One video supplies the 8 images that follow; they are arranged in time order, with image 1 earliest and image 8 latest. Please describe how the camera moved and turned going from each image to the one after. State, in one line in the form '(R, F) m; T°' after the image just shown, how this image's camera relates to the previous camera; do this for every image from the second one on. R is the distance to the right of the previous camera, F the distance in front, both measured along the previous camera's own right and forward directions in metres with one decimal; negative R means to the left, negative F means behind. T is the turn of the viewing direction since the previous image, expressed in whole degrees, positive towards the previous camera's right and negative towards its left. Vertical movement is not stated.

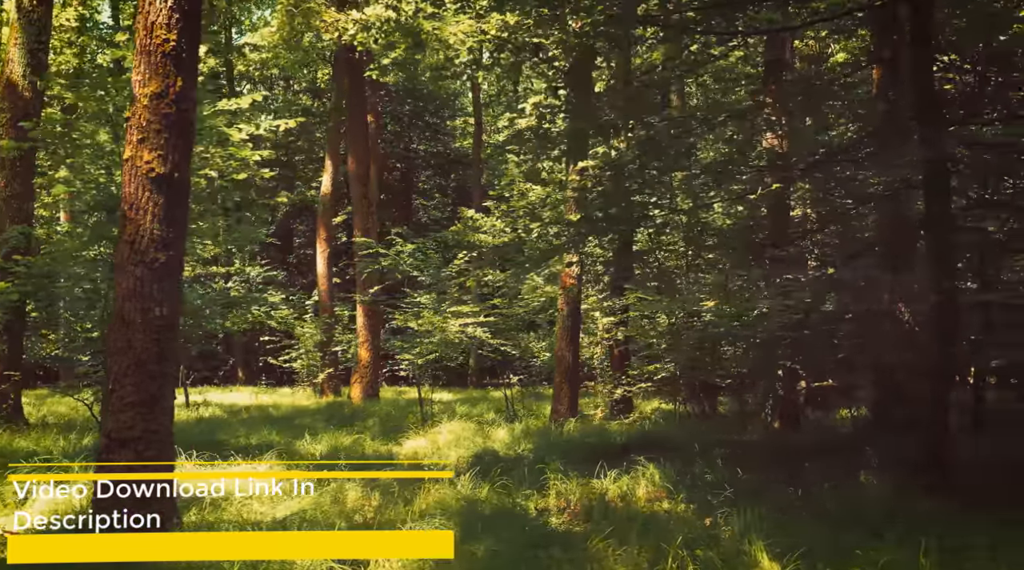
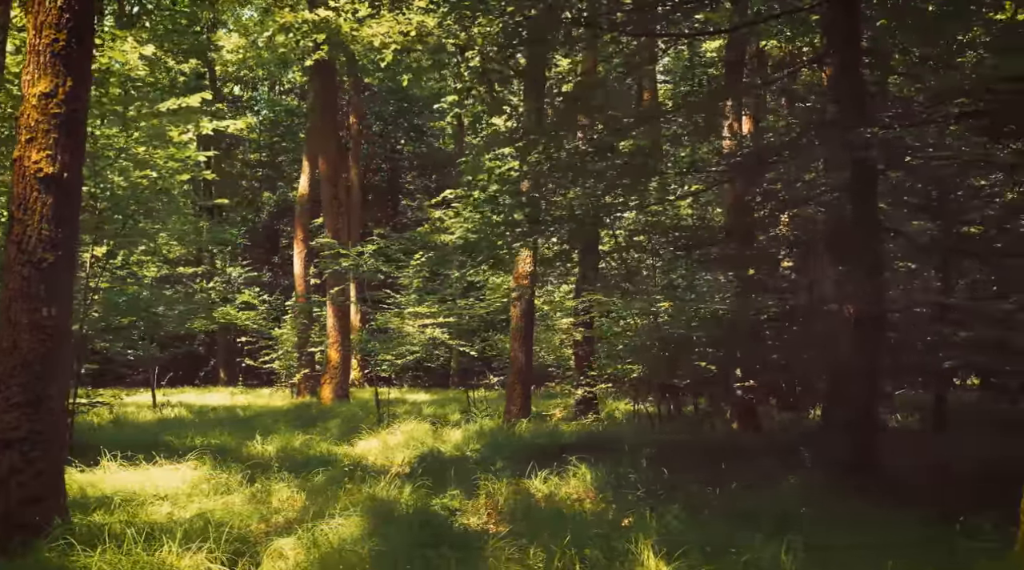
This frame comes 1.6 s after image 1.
(+0.5, 0.0) m; +1°
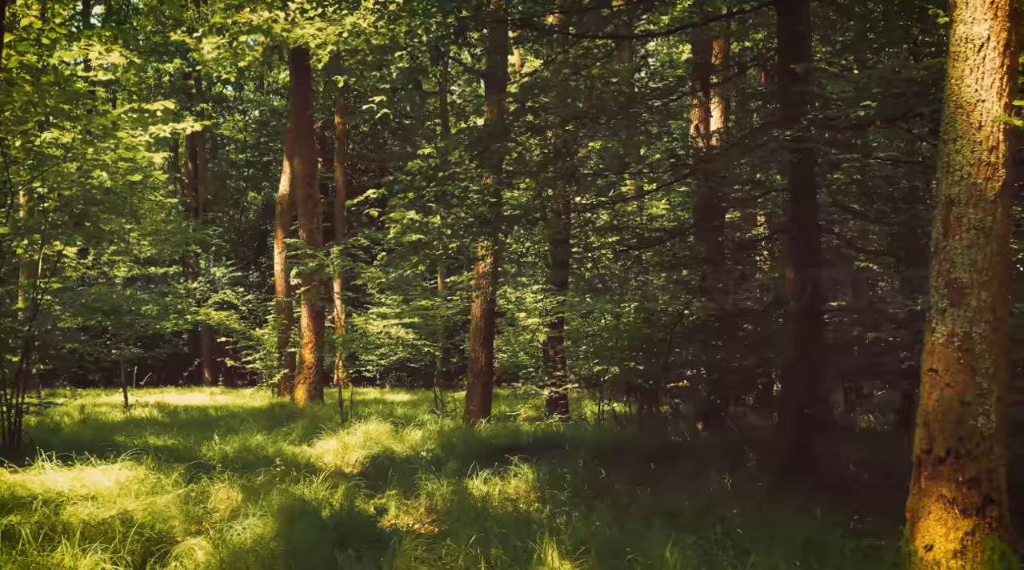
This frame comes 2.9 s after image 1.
(+0.4, 0.0) m; +1°
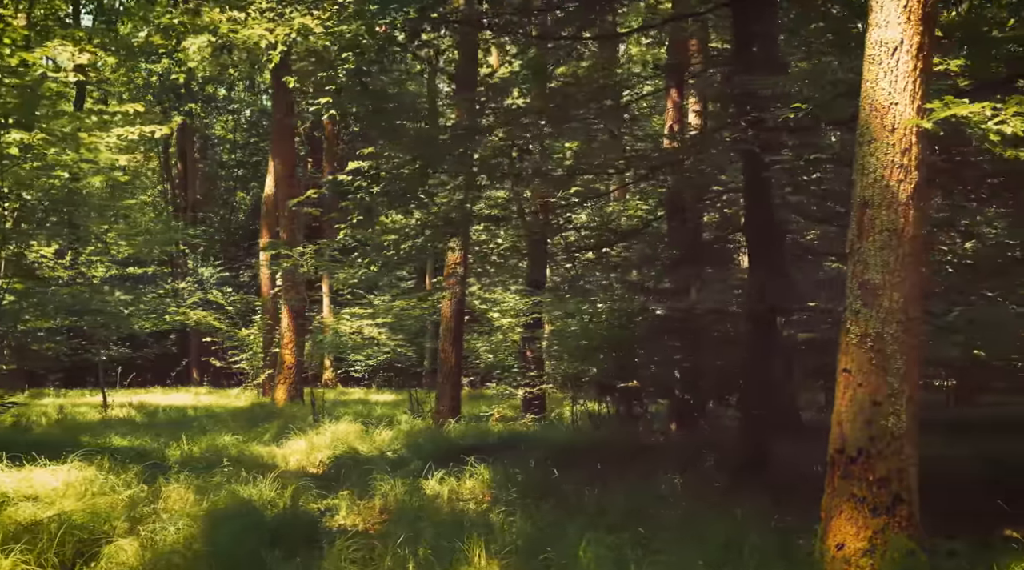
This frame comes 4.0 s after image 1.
(+0.3, 0.0) m; +1°
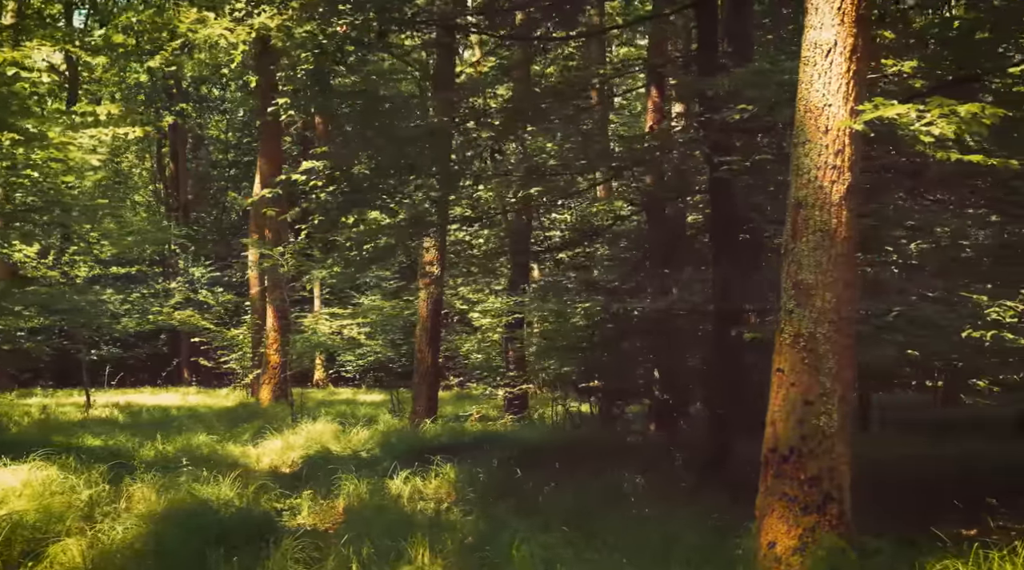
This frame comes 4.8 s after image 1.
(+0.2, 0.0) m; +1°
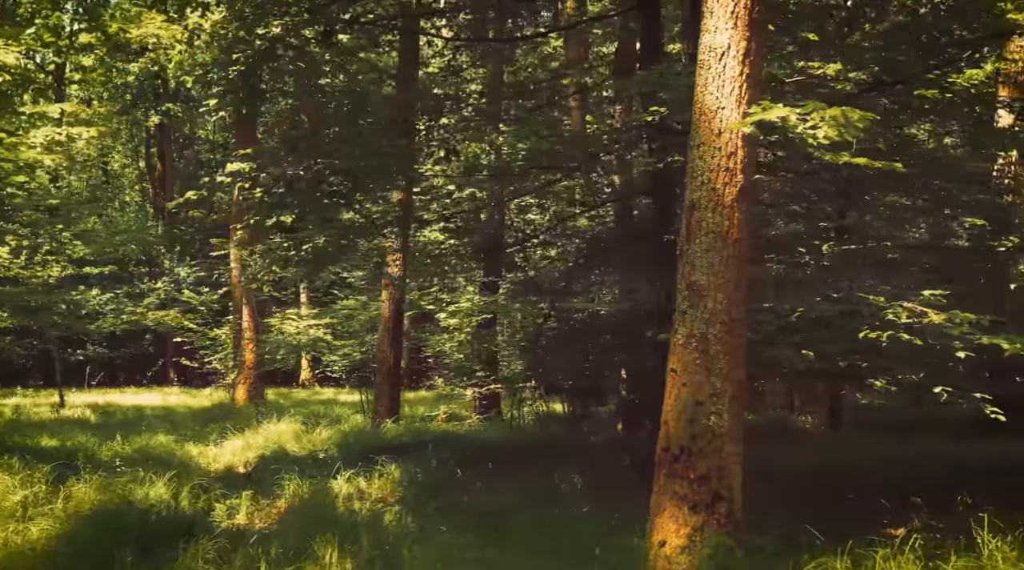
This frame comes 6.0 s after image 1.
(+0.4, 0.0) m; +1°
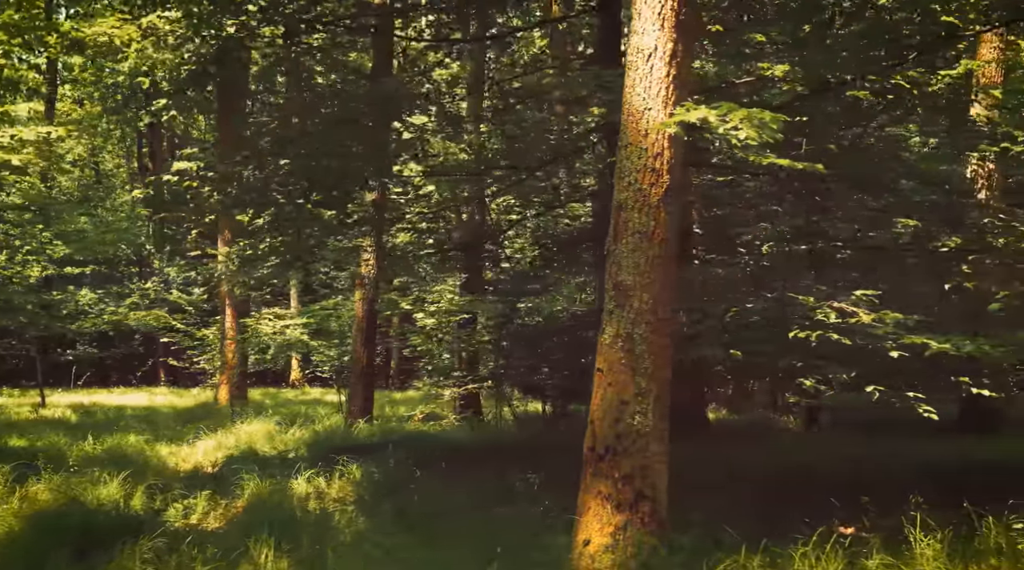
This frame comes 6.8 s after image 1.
(+0.3, 0.0) m; +1°
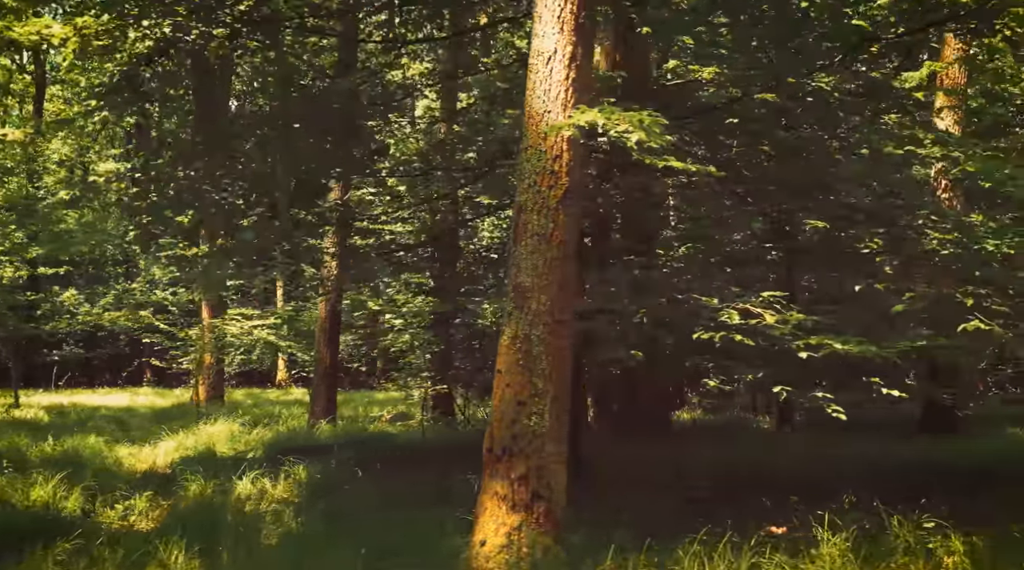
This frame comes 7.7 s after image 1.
(+0.4, 0.0) m; +1°
